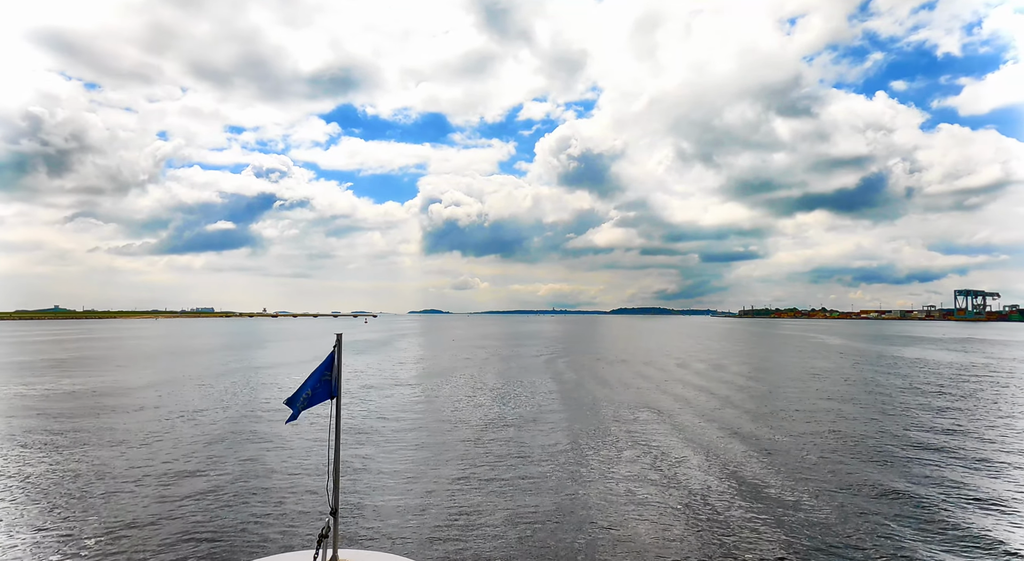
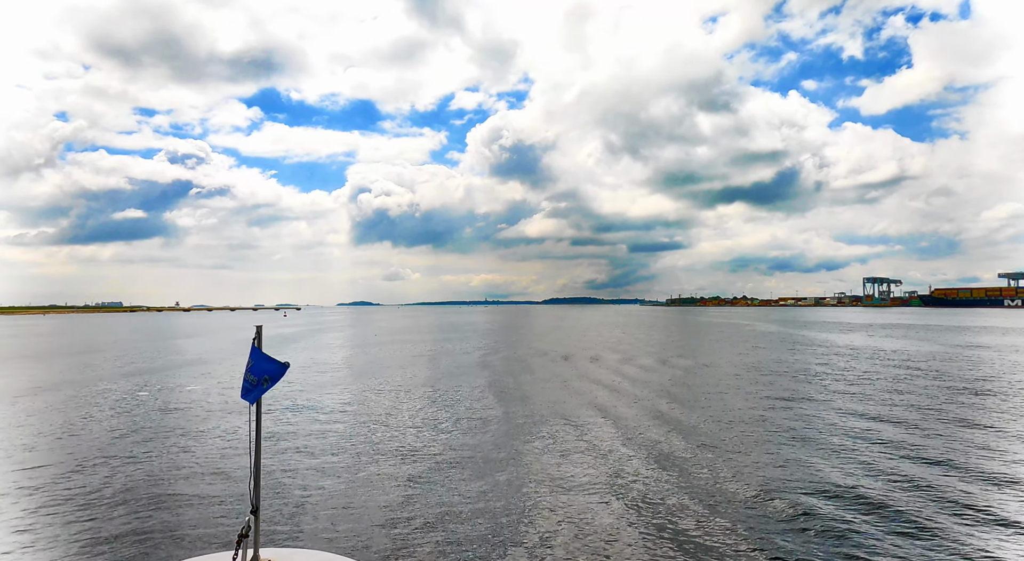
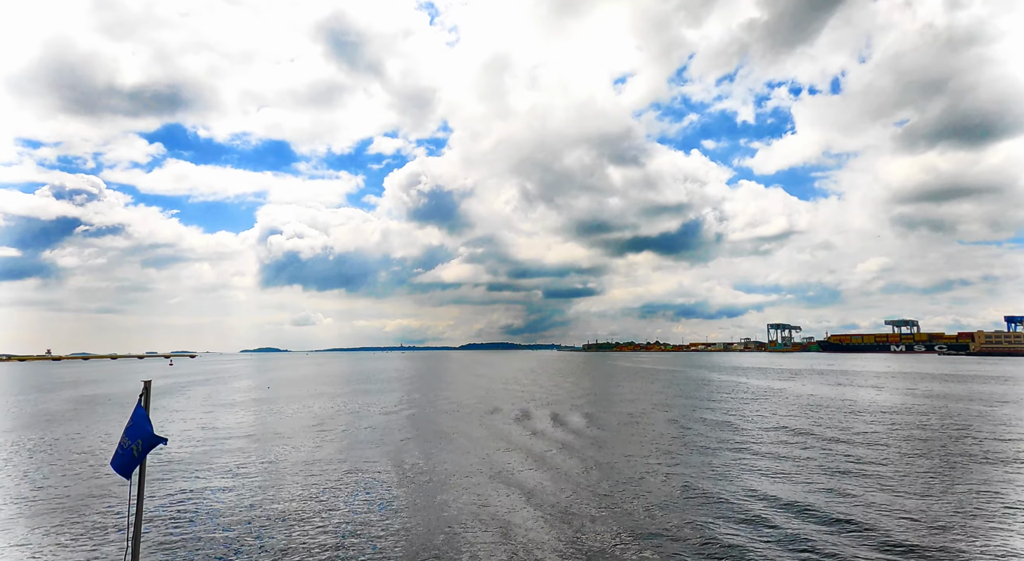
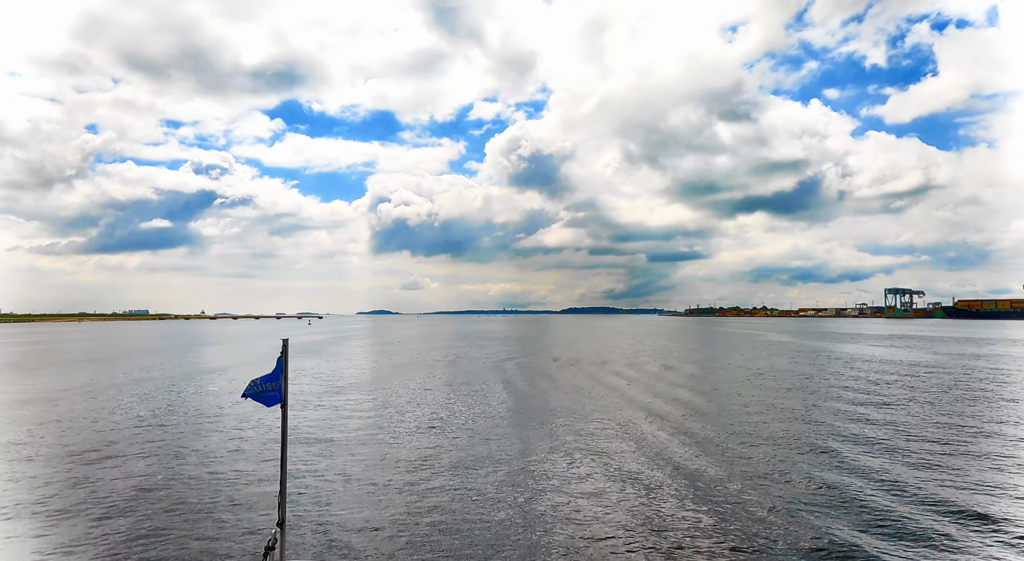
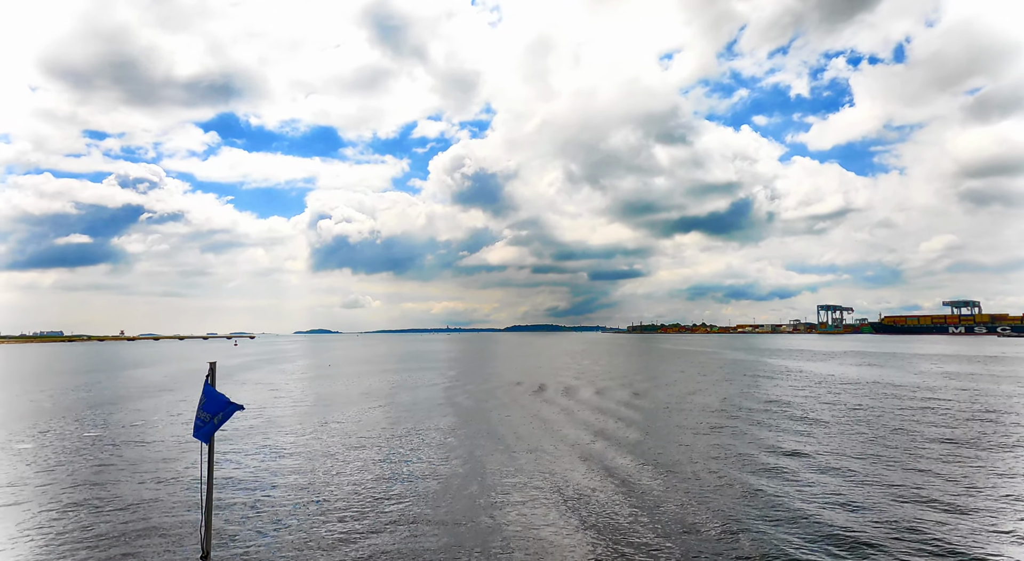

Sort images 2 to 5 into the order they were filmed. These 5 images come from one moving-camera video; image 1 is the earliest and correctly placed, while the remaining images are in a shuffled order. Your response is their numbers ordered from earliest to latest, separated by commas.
4, 2, 5, 3
